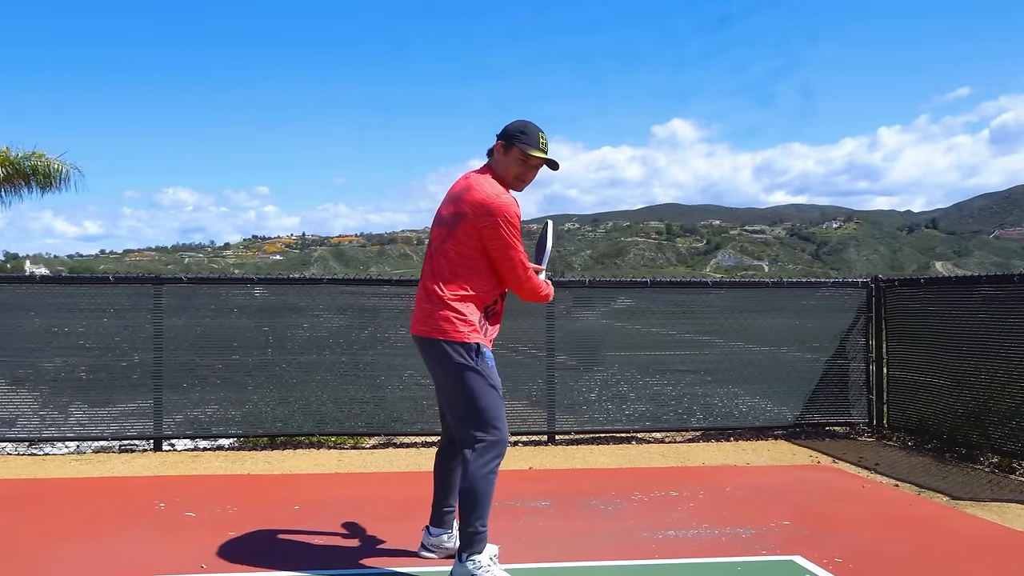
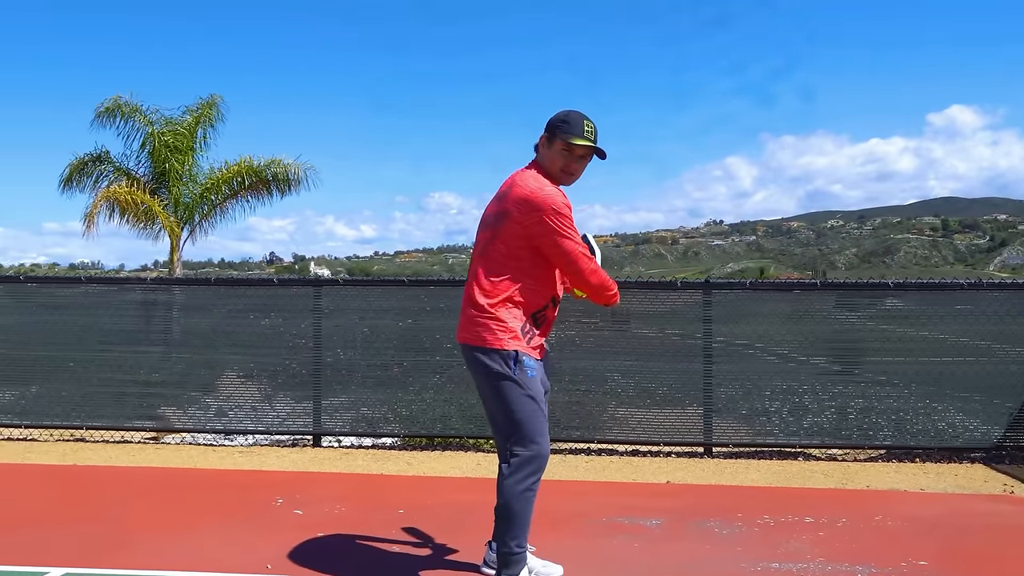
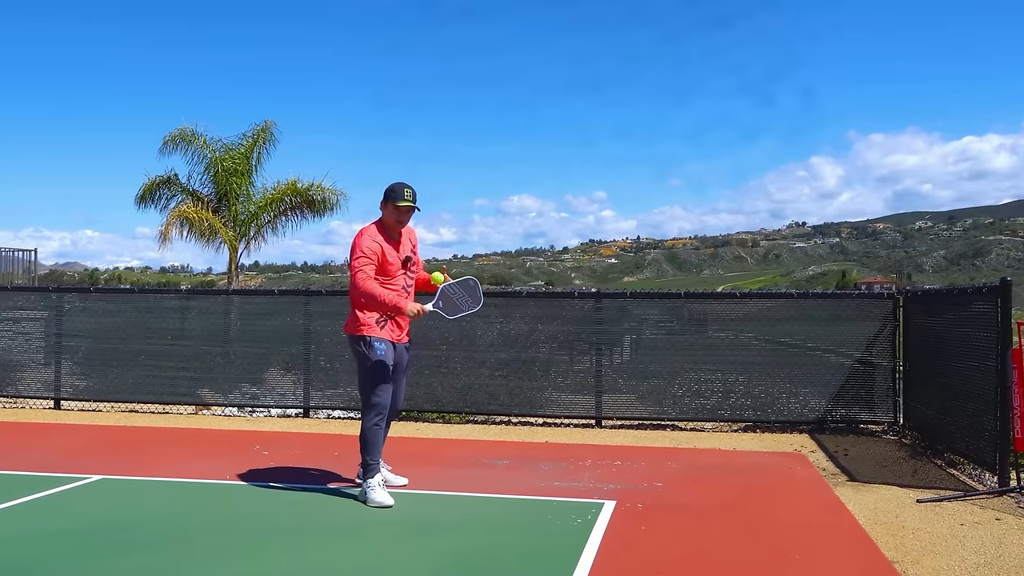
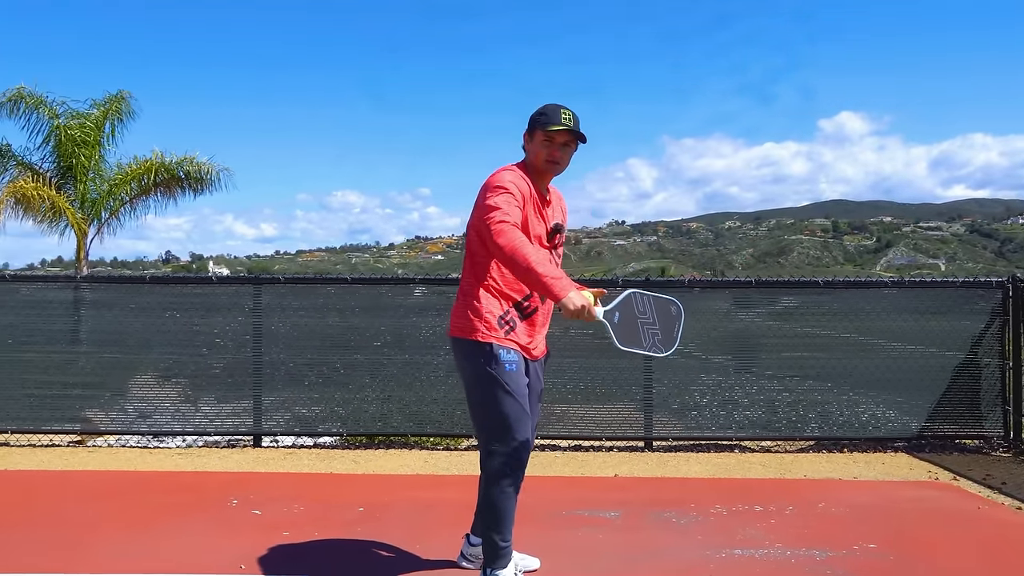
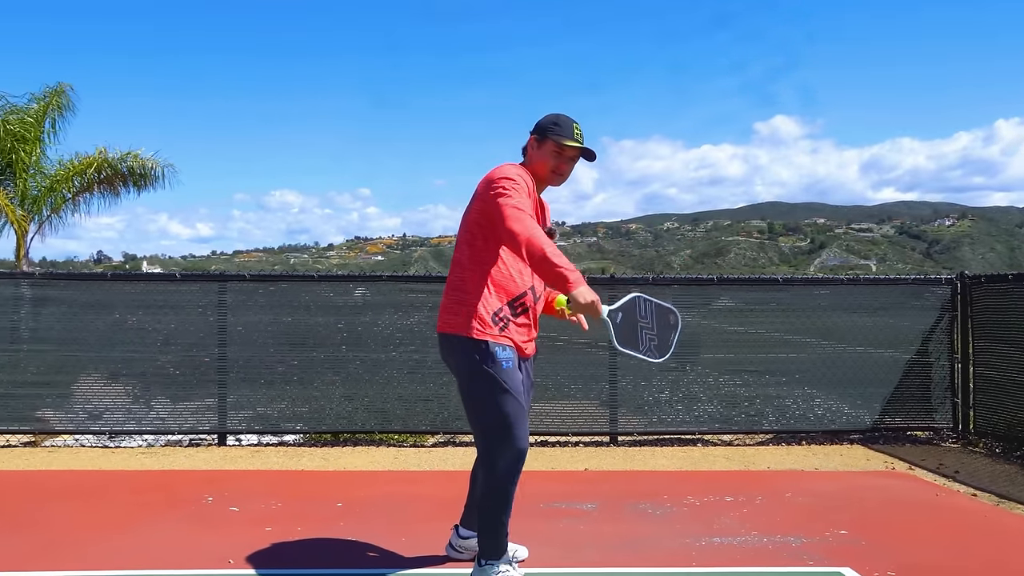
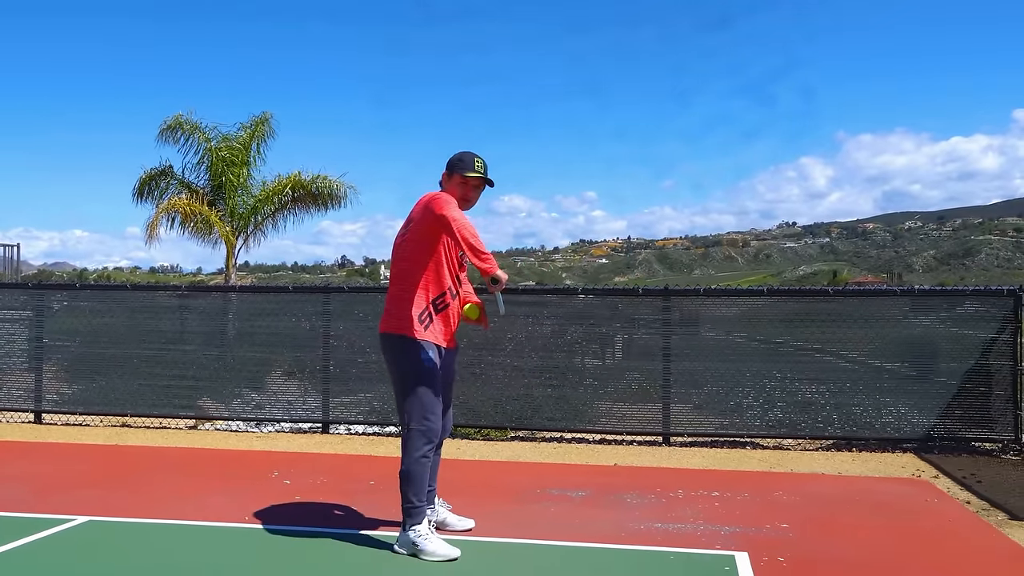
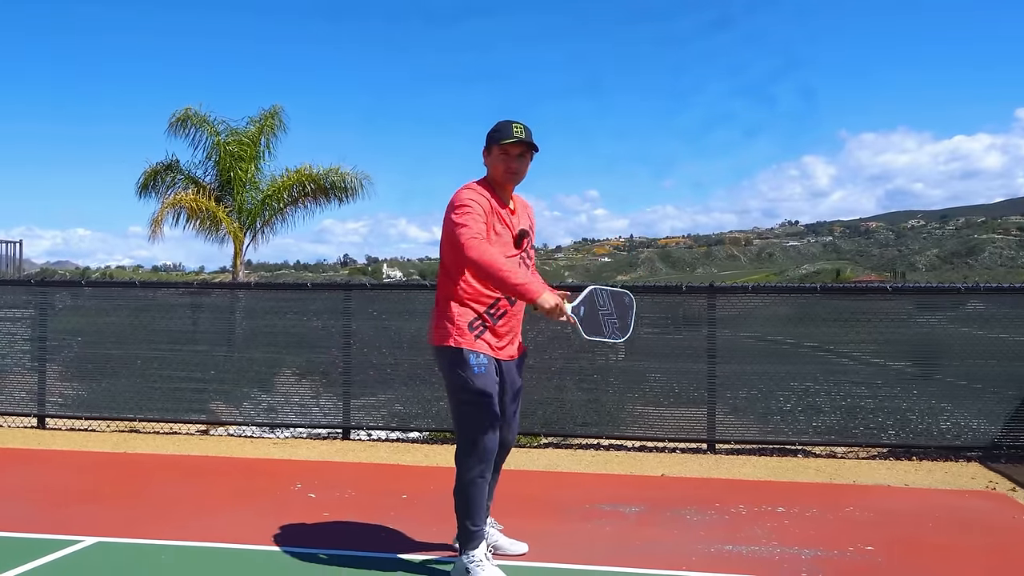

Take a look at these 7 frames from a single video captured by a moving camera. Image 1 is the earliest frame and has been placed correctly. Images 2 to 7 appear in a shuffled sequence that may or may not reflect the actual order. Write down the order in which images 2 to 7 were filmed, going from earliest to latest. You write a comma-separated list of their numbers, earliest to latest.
5, 4, 2, 7, 6, 3
